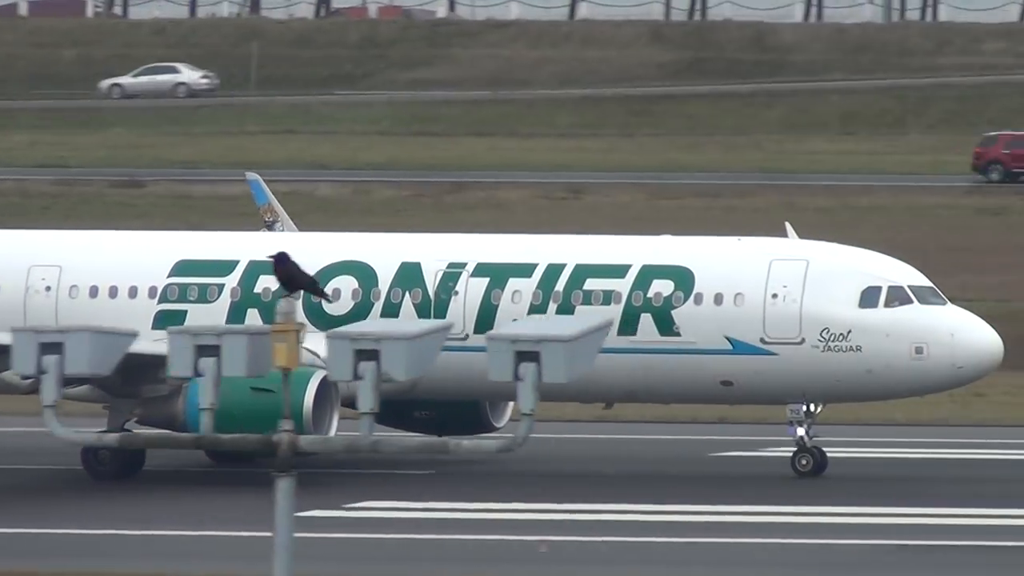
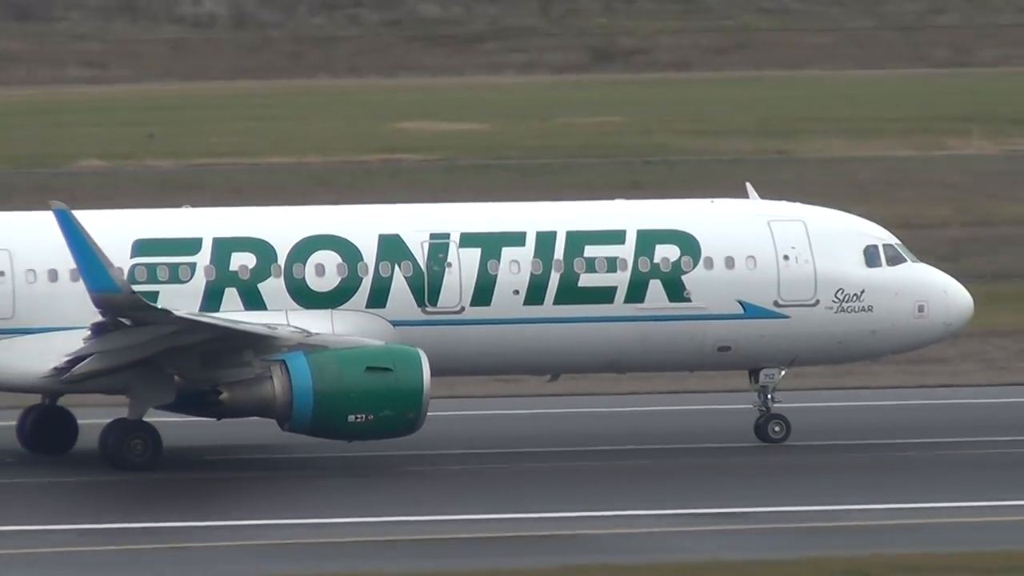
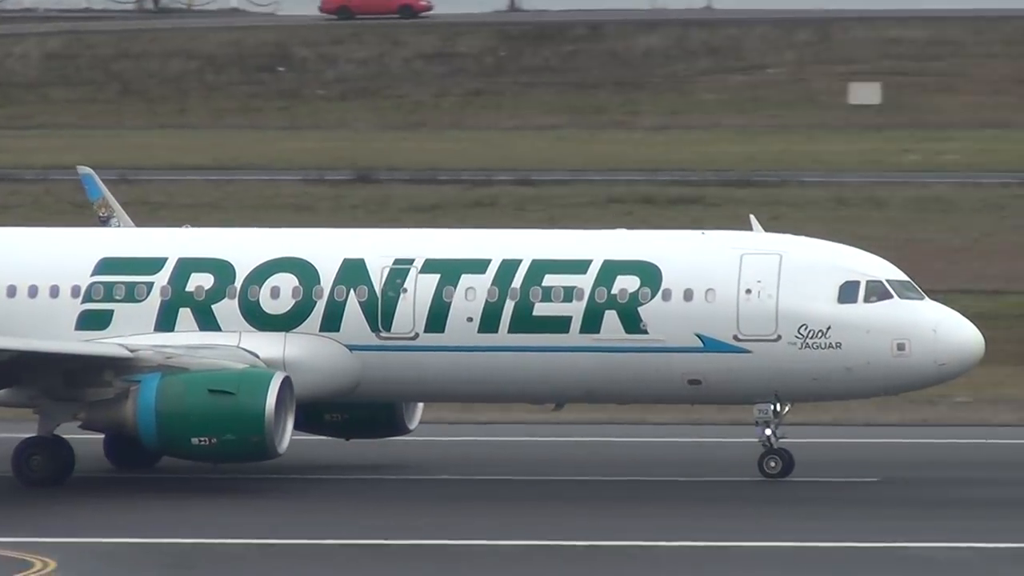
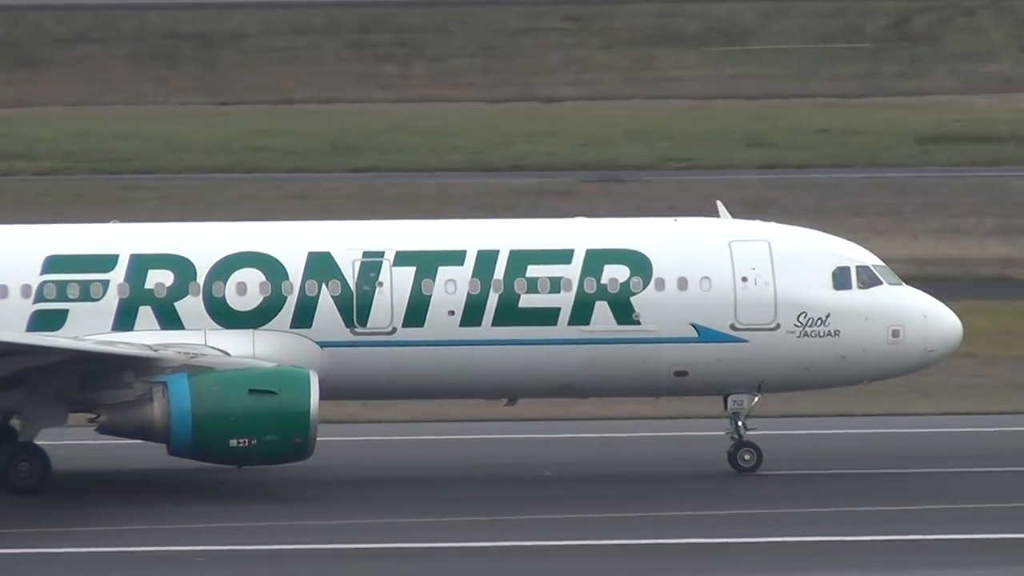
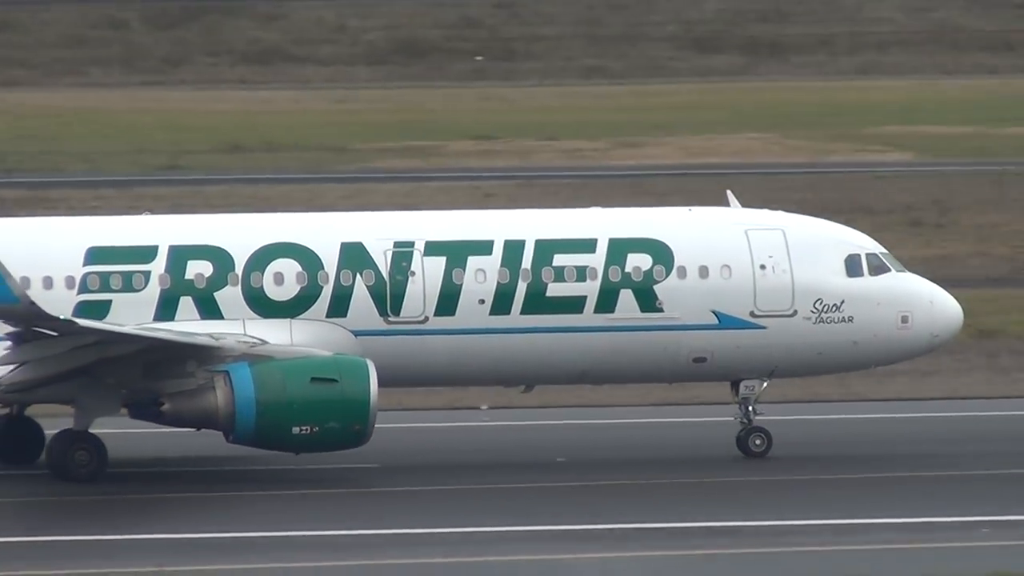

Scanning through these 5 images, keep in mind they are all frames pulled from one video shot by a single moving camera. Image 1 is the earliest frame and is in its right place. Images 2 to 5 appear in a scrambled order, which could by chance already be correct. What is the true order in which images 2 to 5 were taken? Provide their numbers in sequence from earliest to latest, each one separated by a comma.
3, 4, 5, 2
